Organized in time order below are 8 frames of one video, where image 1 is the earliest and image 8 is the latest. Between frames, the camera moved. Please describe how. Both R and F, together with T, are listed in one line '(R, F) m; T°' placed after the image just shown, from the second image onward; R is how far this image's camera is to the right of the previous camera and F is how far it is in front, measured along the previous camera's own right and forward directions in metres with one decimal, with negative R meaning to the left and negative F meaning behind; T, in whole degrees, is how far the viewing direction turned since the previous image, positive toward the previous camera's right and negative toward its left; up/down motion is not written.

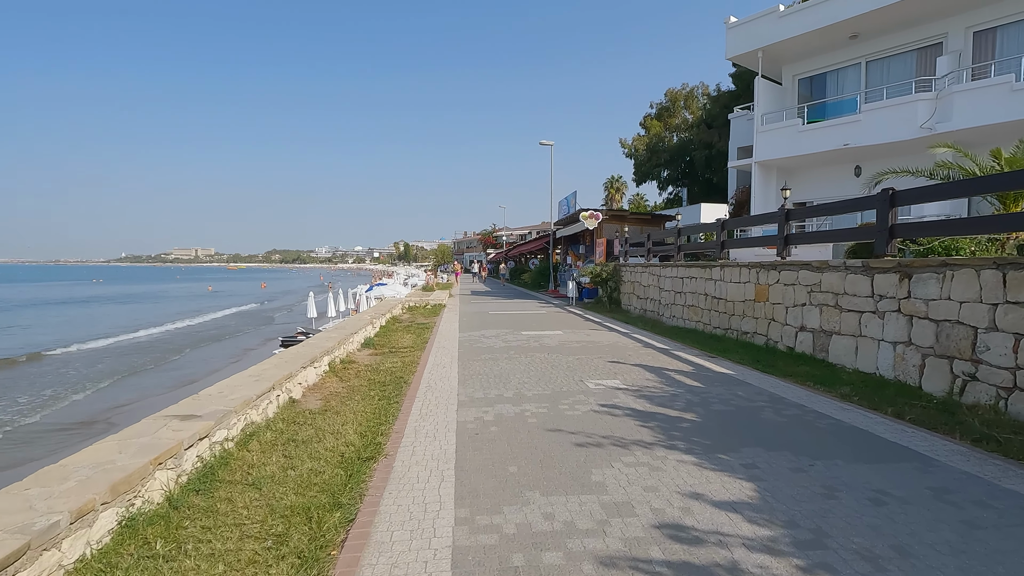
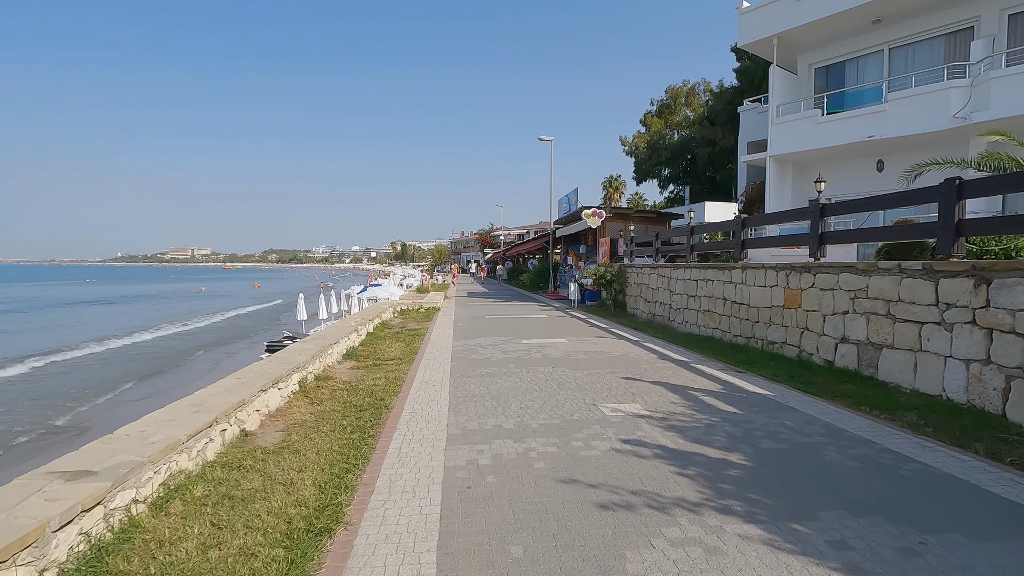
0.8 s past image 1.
(0.0, +1.1) m; 0°
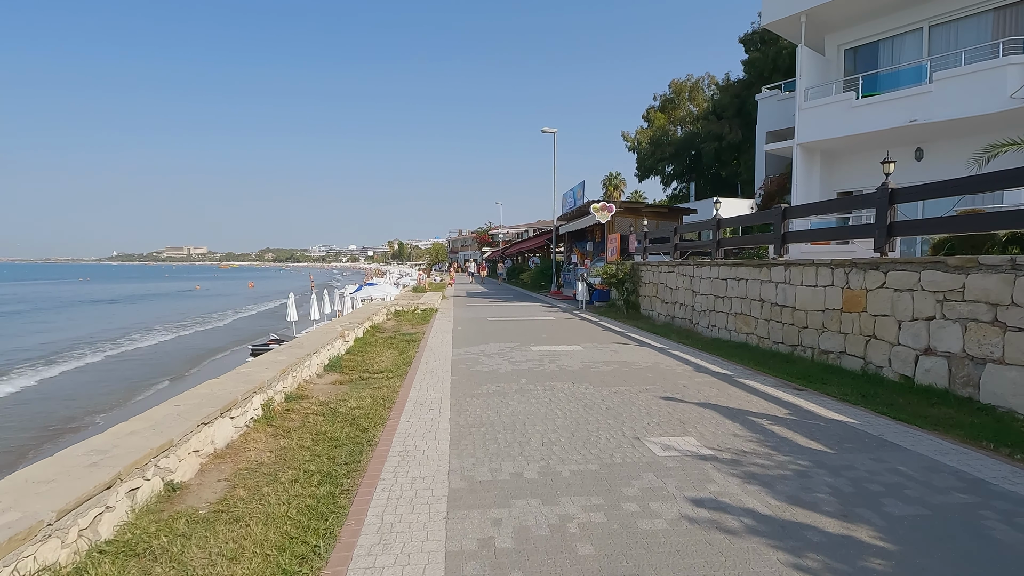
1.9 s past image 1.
(-0.2, +1.4) m; 0°
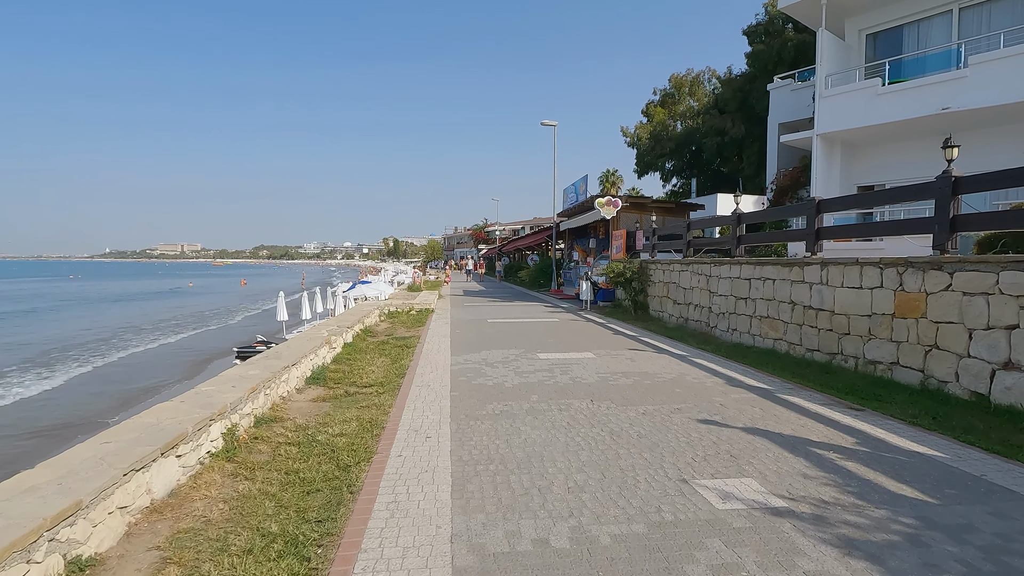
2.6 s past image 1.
(-0.2, +1.0) m; 0°
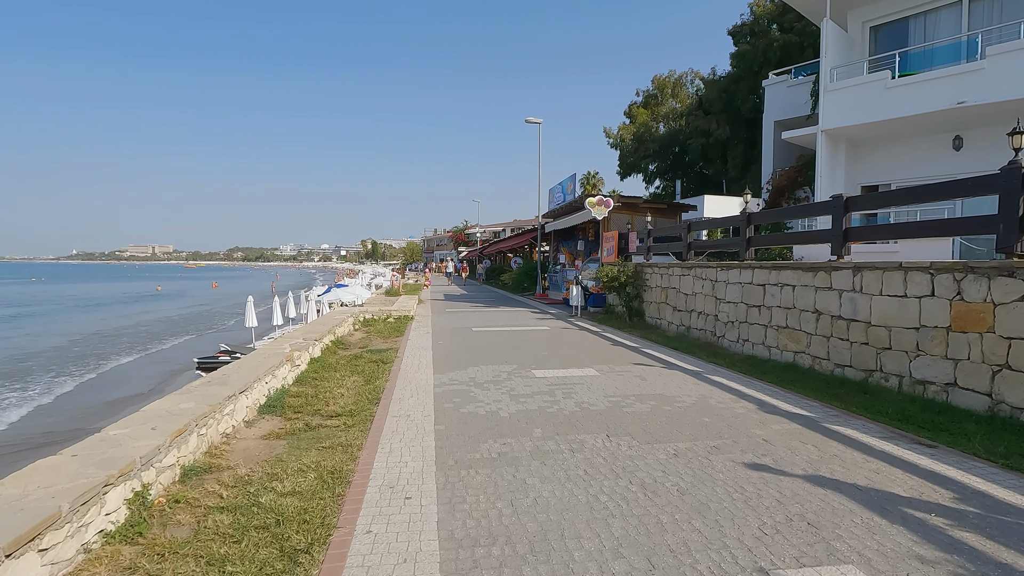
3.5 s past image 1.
(-0.2, +1.1) m; +2°
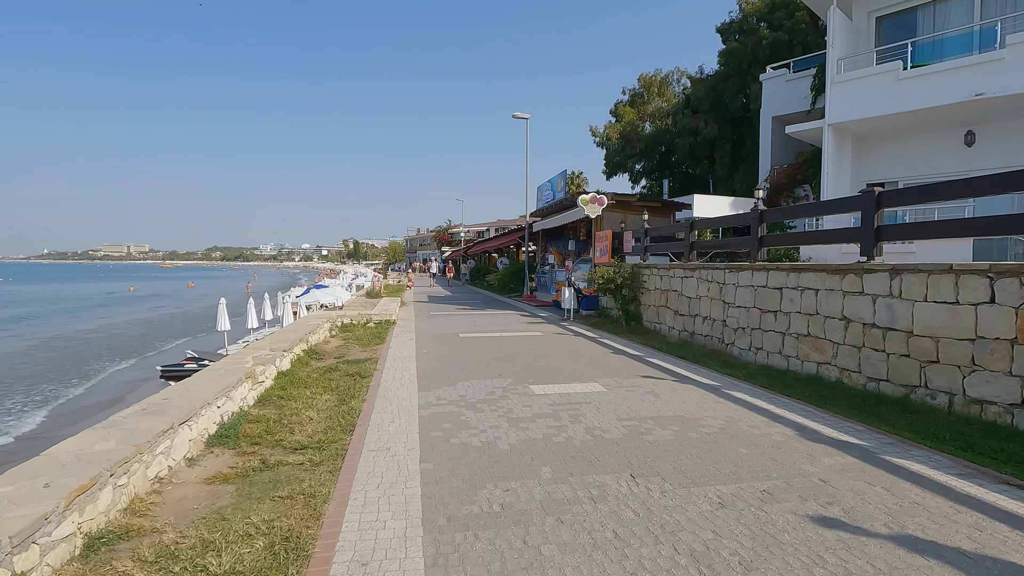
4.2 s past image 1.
(-0.2, +0.9) m; +2°
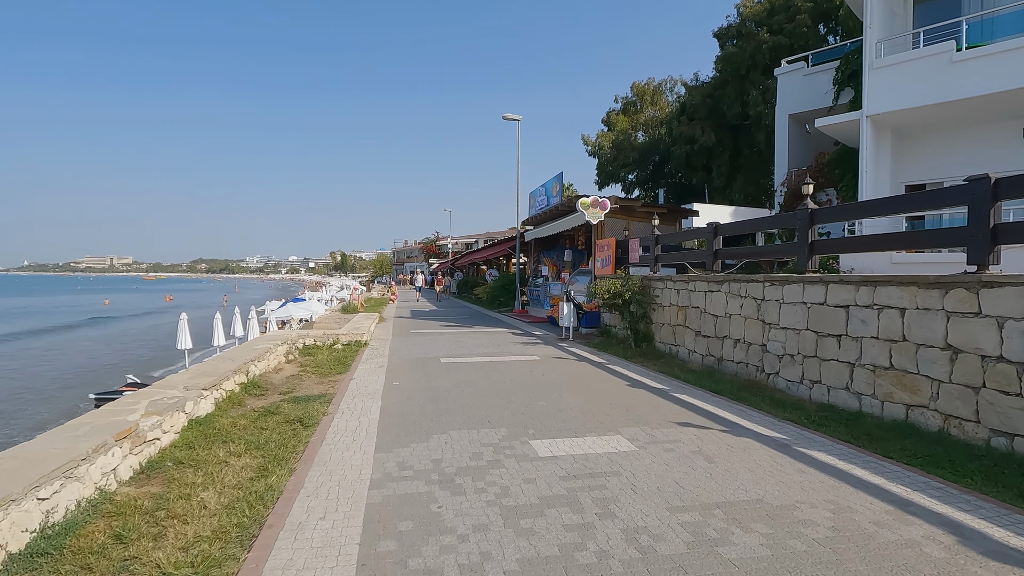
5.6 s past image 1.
(-0.1, +1.9) m; +1°
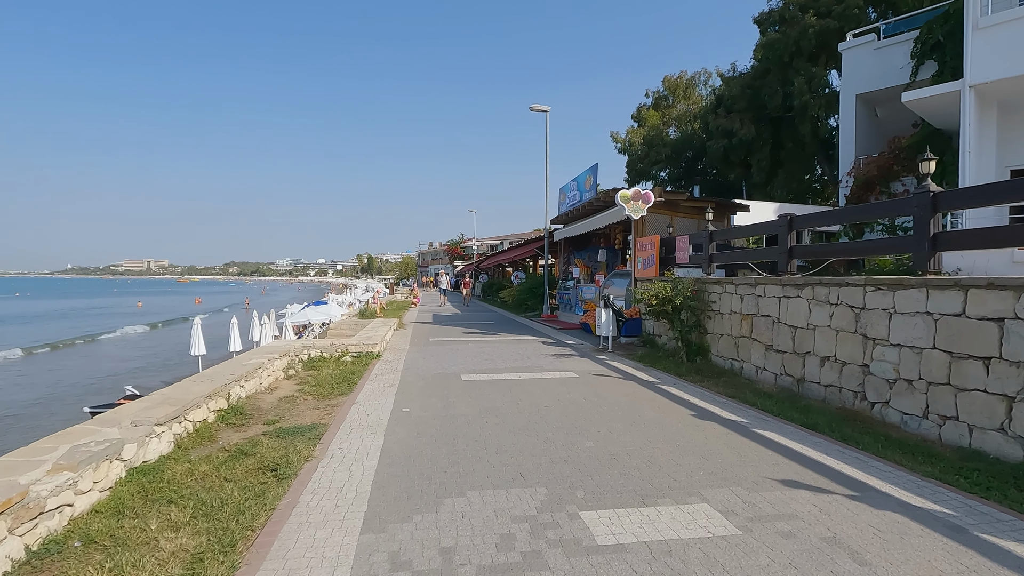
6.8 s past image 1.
(-0.1, +1.5) m; -3°
